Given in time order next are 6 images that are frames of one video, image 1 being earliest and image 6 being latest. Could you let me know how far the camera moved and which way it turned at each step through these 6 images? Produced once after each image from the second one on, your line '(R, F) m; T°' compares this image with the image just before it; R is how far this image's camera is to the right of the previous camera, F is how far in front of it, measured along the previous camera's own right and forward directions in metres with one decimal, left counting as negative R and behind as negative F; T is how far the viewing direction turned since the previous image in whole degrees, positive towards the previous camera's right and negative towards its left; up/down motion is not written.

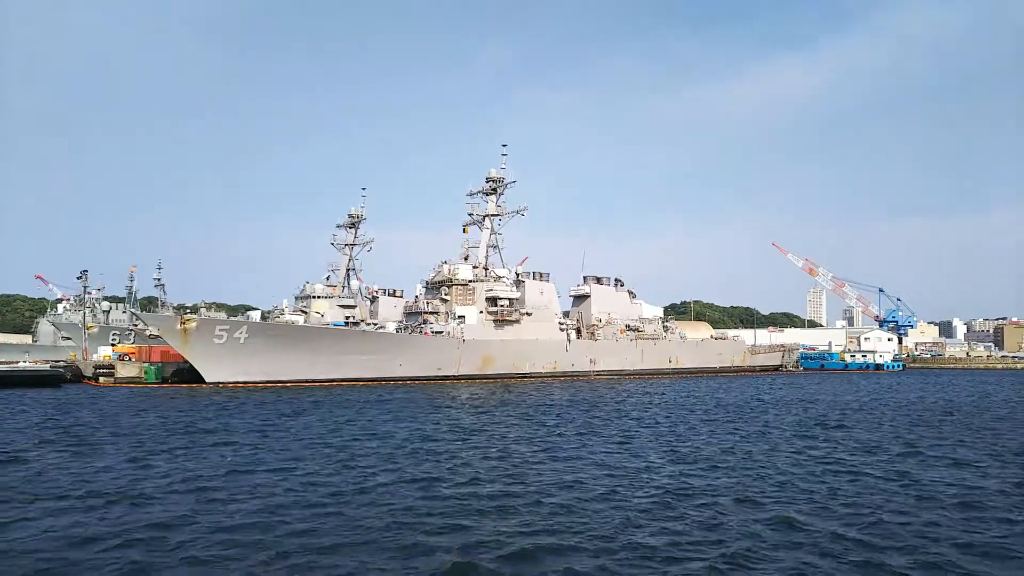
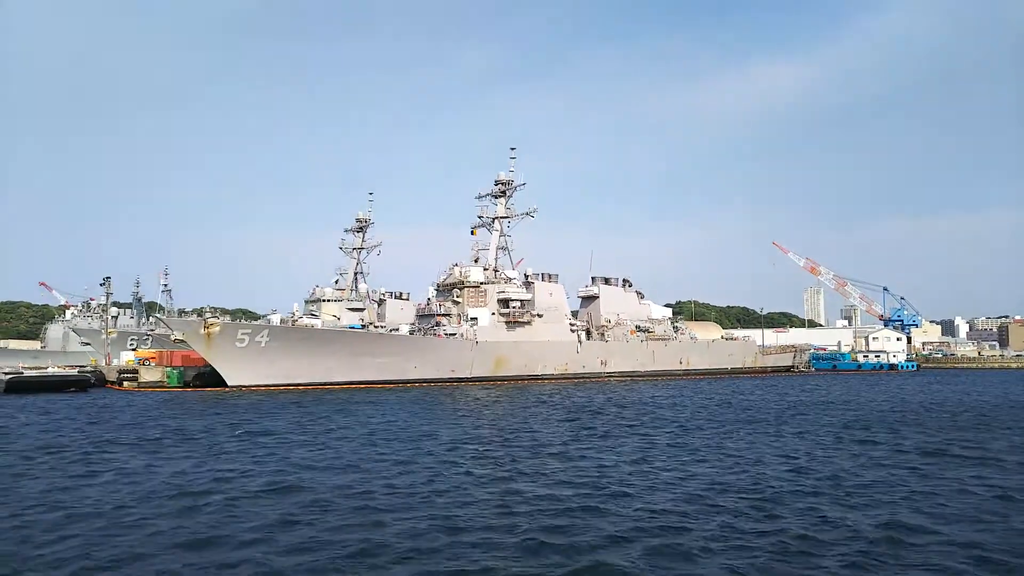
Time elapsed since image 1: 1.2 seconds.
(-0.3, -0.4) m; 0°
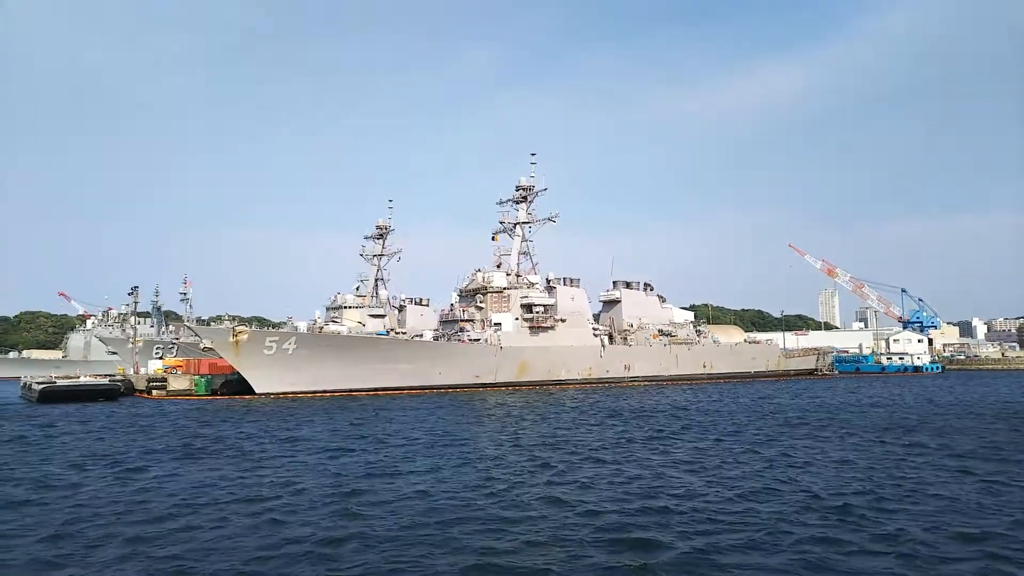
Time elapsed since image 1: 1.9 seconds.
(-0.4, 0.0) m; -1°
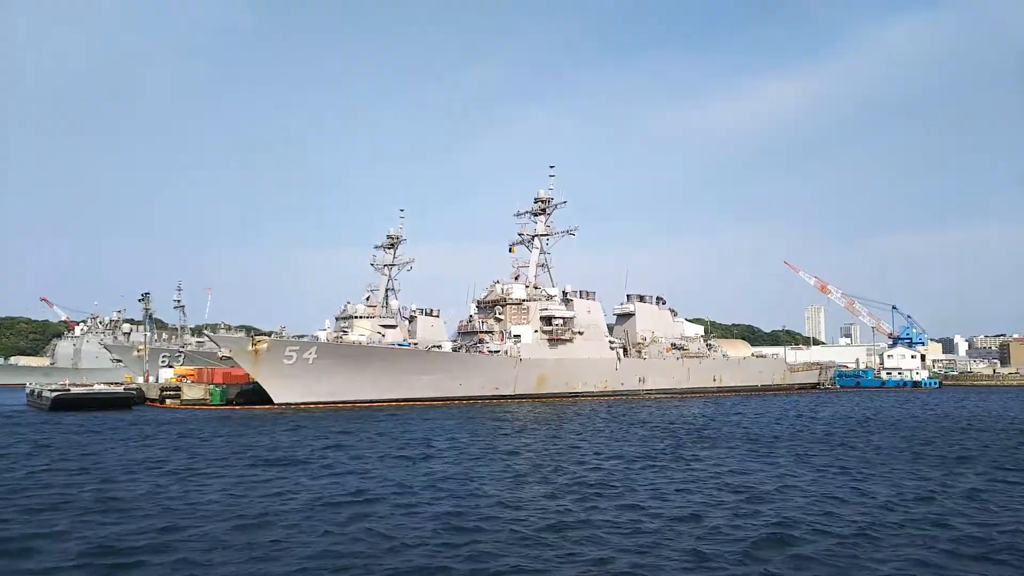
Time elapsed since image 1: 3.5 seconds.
(-1.1, +0.2) m; +1°
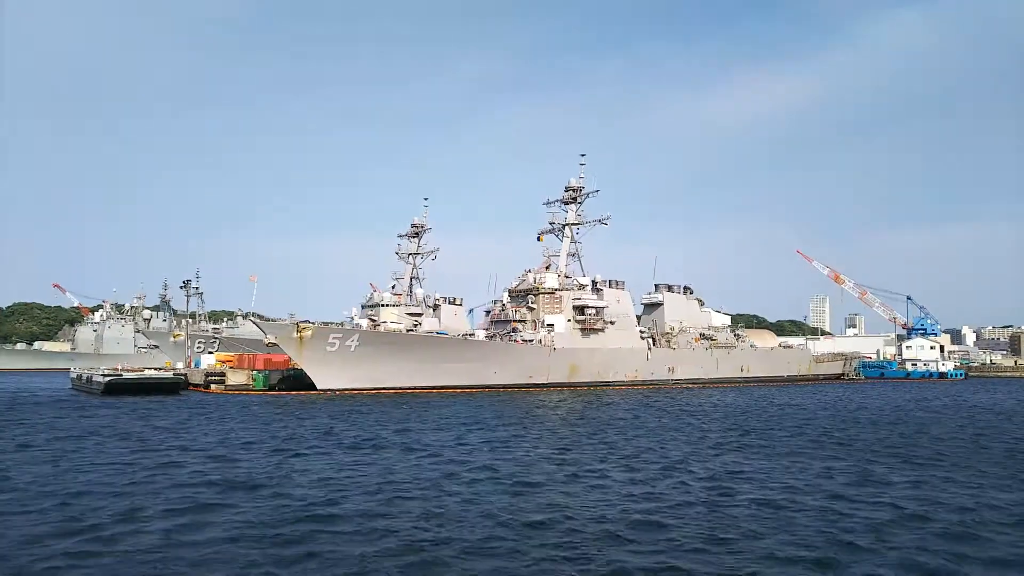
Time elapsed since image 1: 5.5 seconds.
(-0.9, -0.3) m; 0°
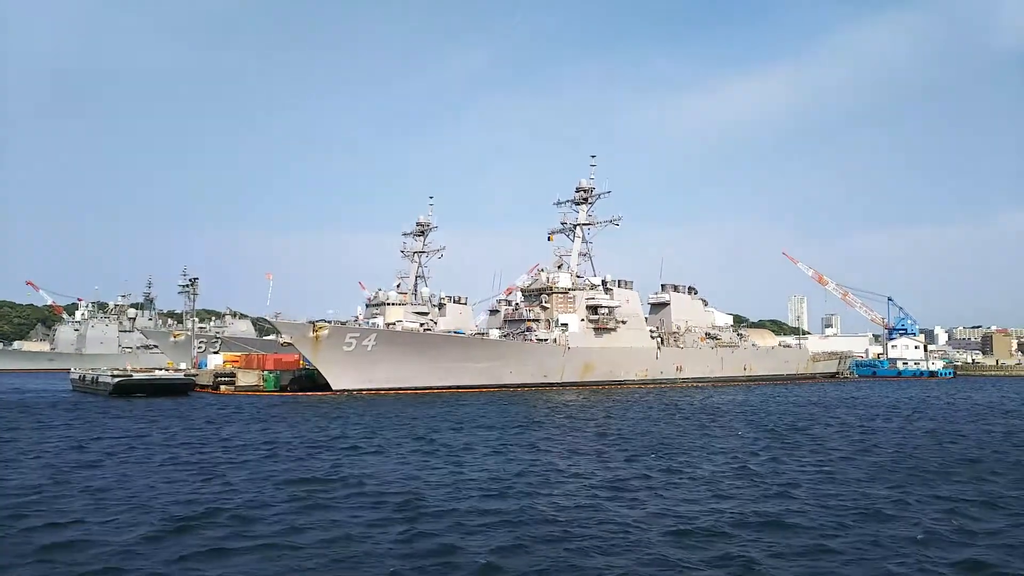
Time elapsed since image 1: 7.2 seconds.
(-1.1, +0.2) m; +2°
